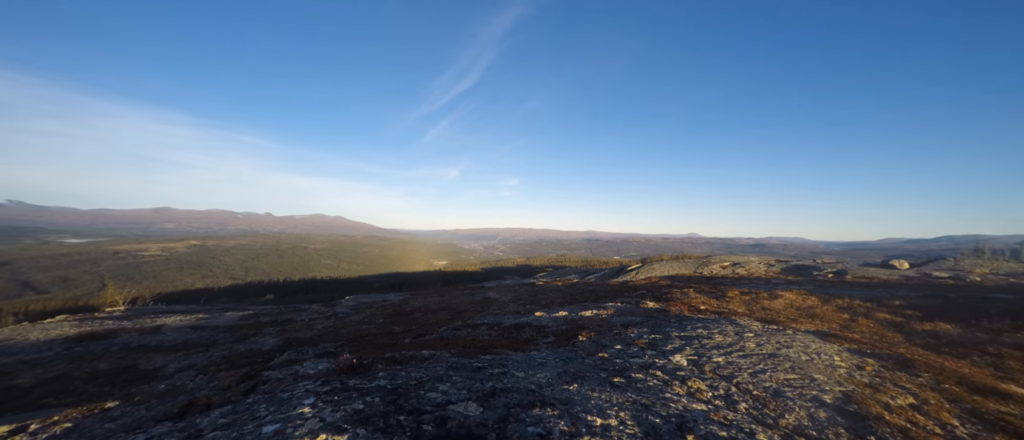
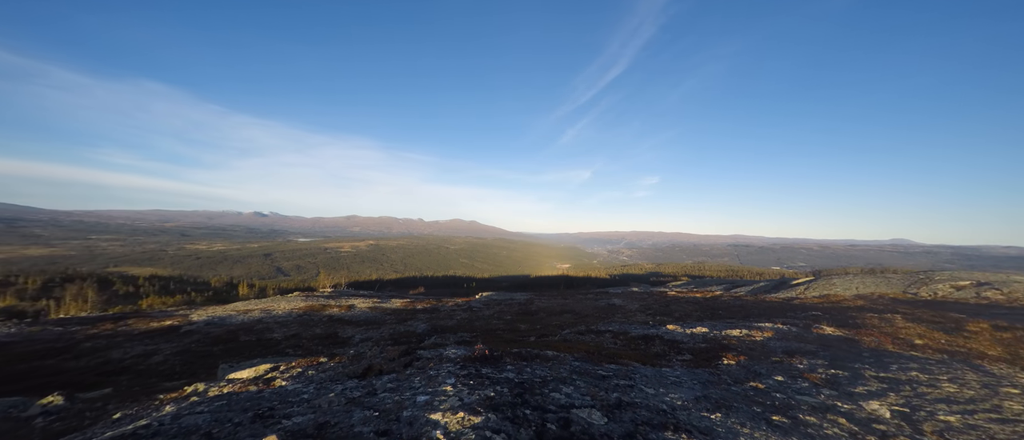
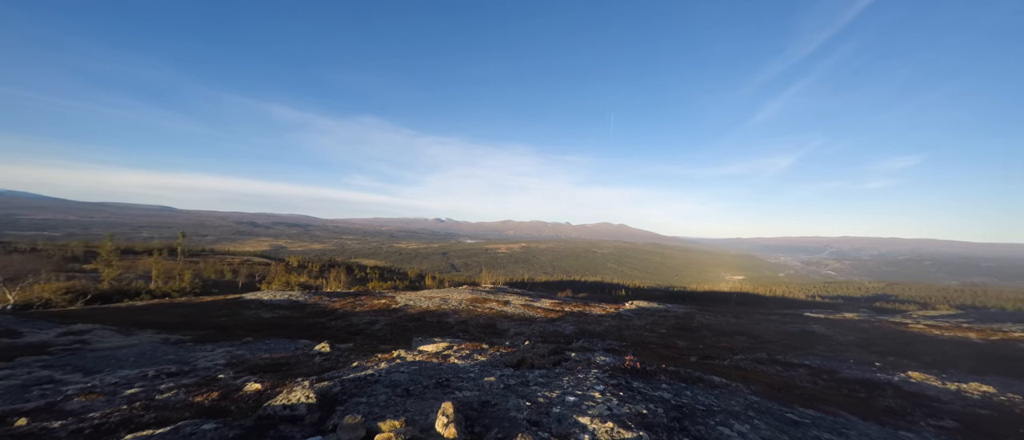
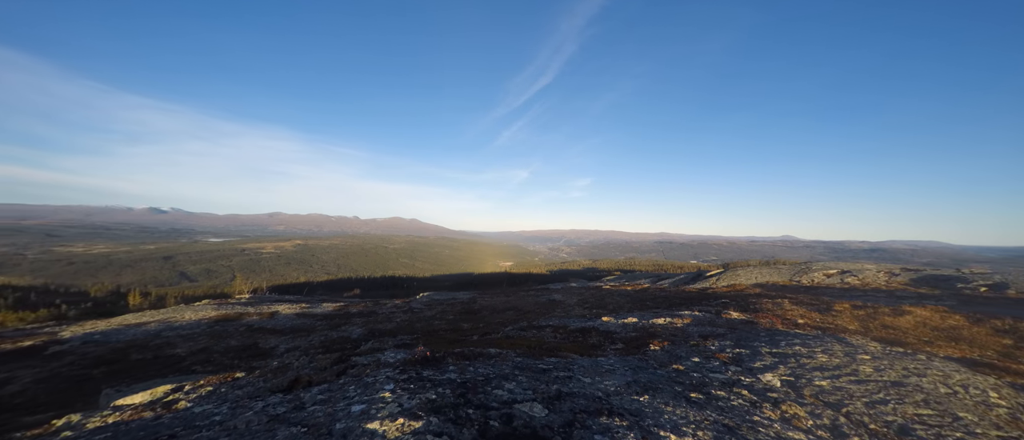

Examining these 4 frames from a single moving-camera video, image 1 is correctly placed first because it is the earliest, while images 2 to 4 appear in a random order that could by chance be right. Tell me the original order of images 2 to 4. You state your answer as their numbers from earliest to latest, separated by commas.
4, 2, 3
